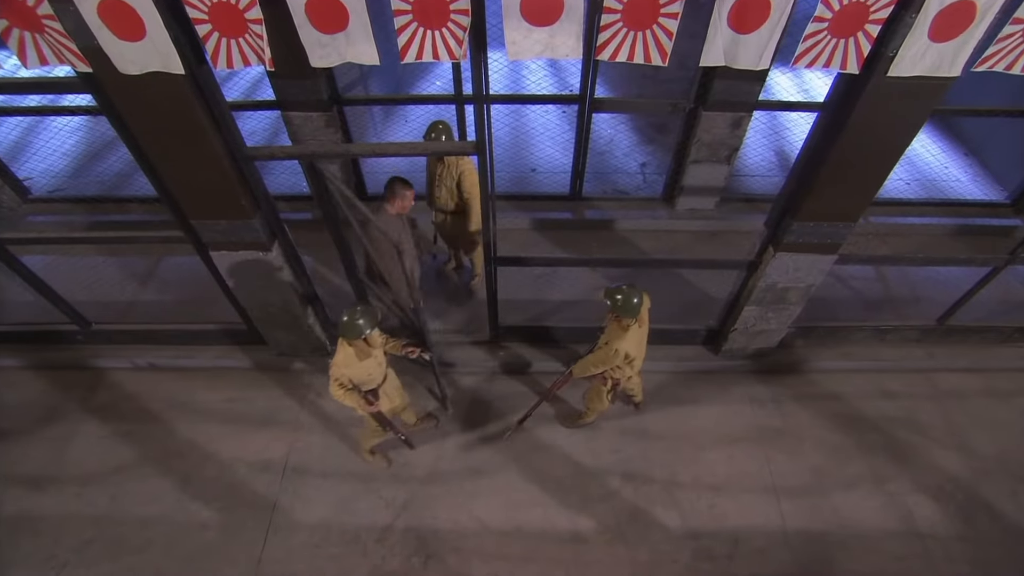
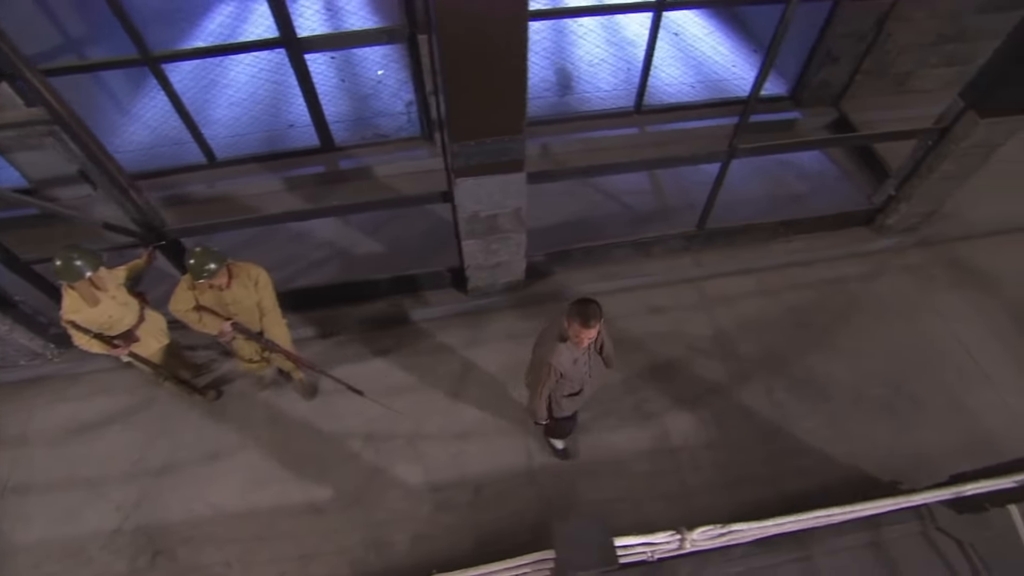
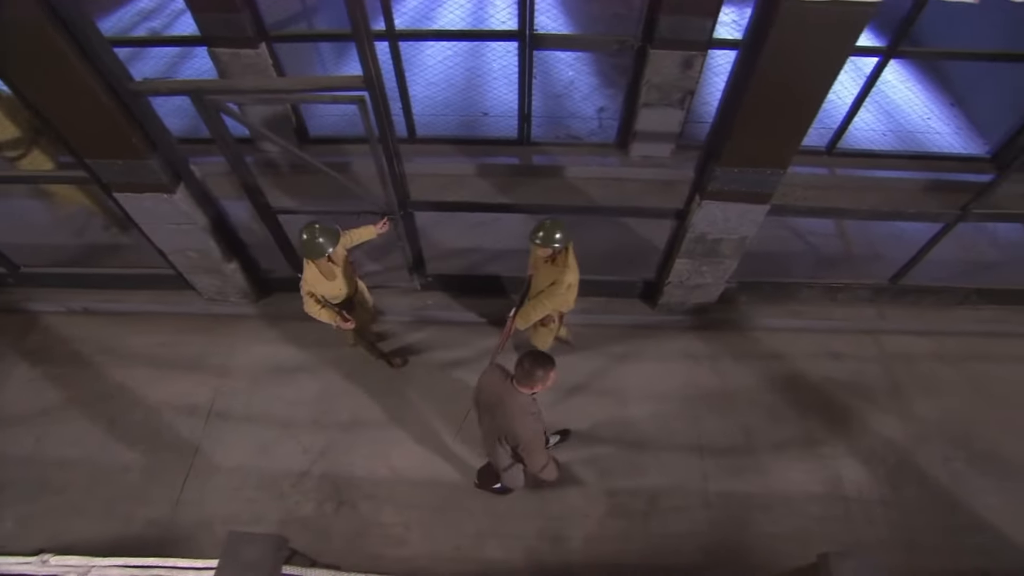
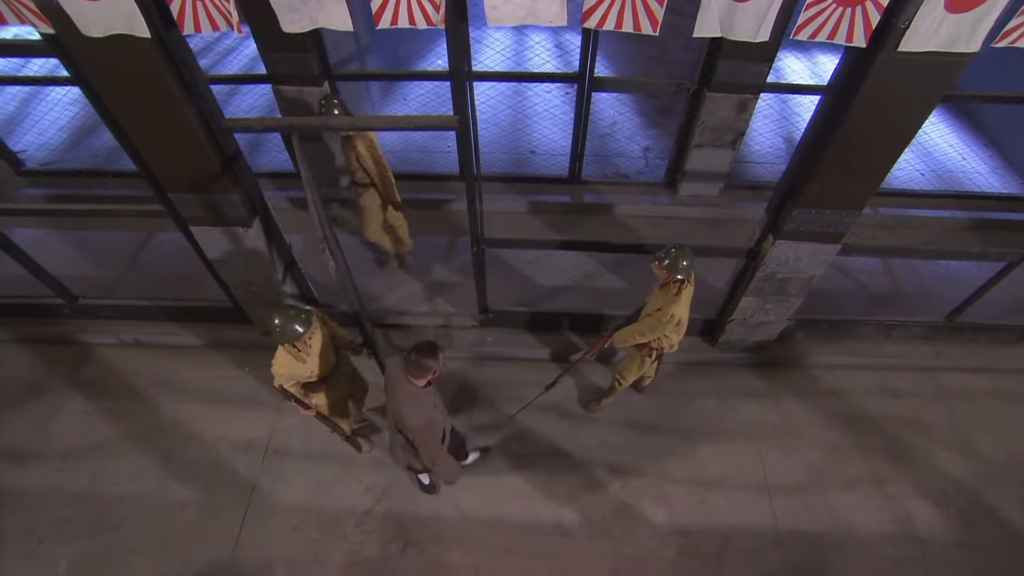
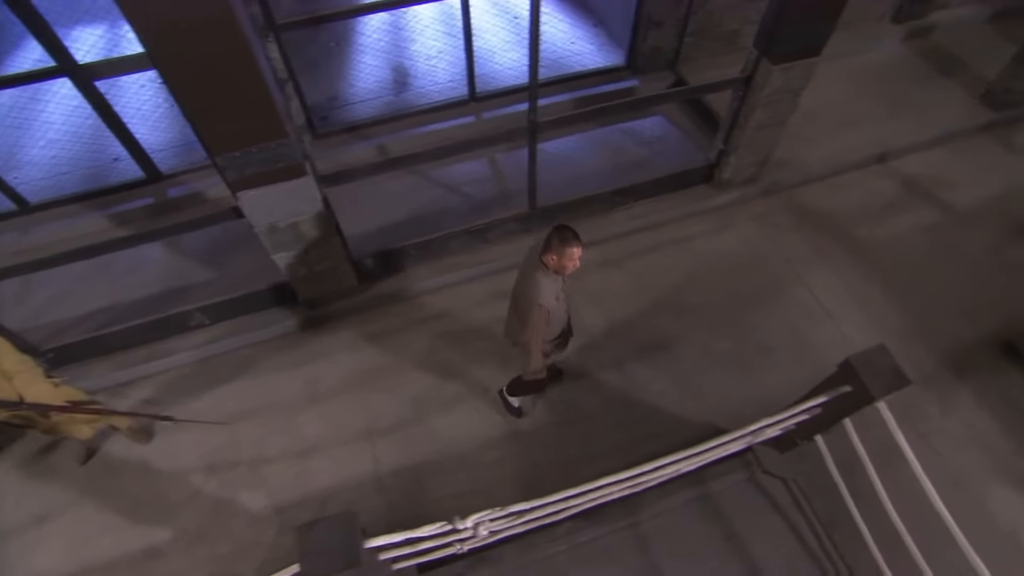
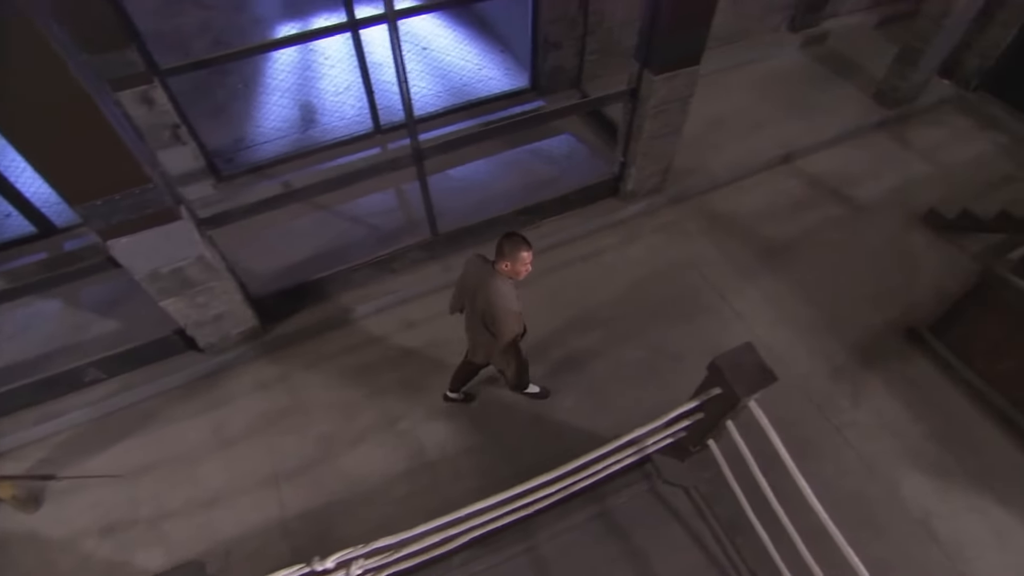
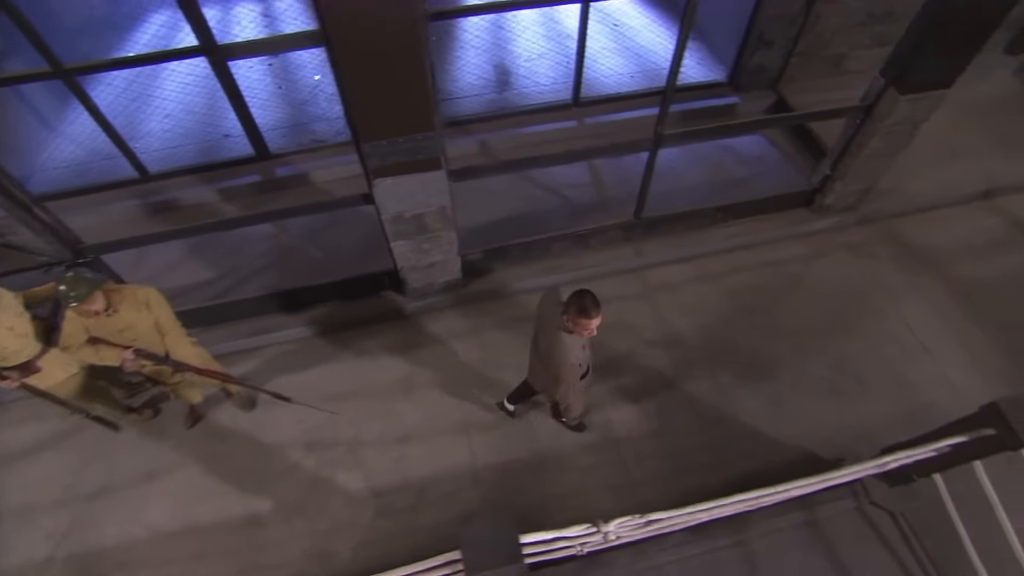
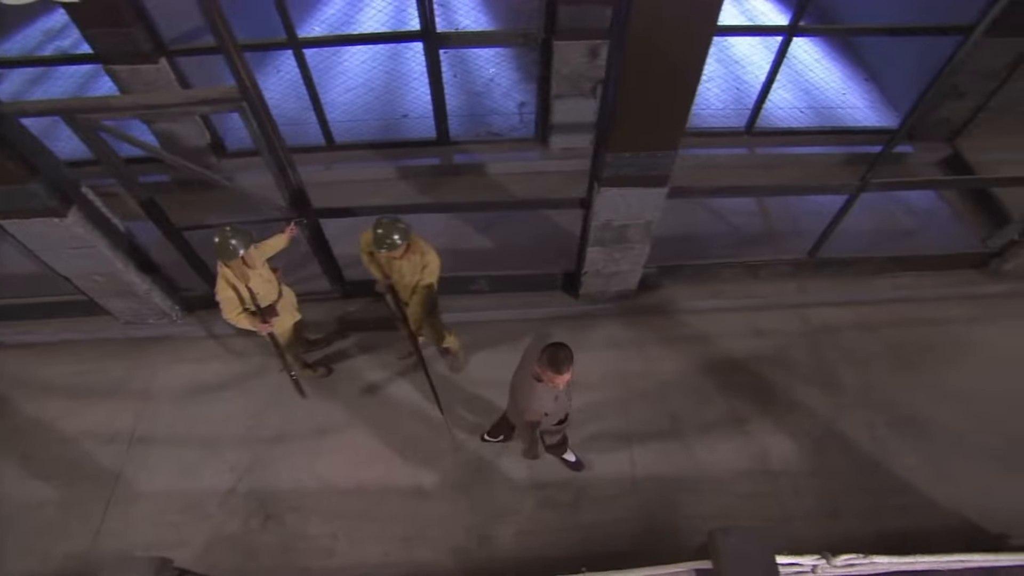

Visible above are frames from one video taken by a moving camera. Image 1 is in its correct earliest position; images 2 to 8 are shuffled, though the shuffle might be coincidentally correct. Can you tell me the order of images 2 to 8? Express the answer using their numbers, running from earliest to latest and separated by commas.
4, 3, 8, 2, 7, 5, 6
